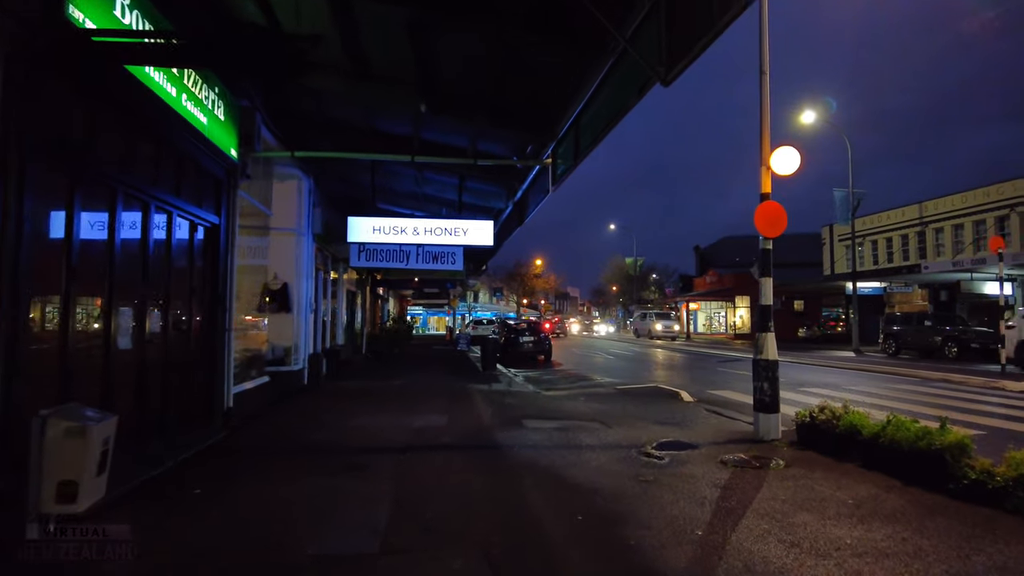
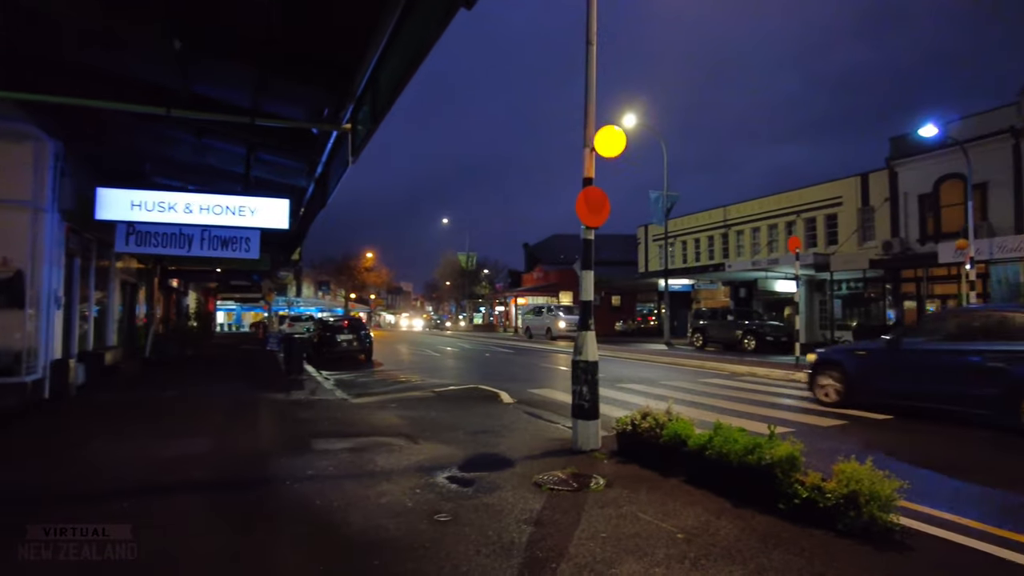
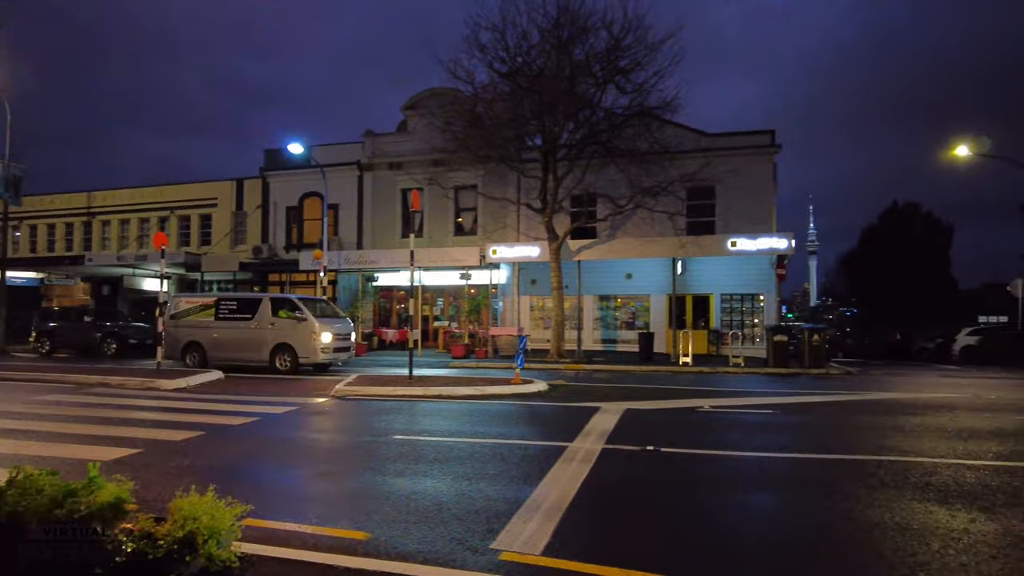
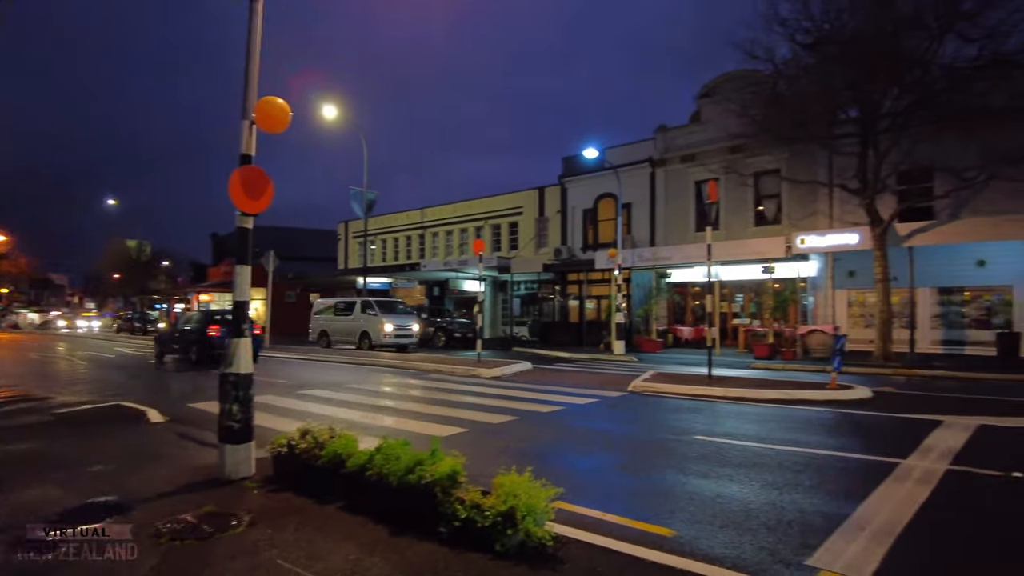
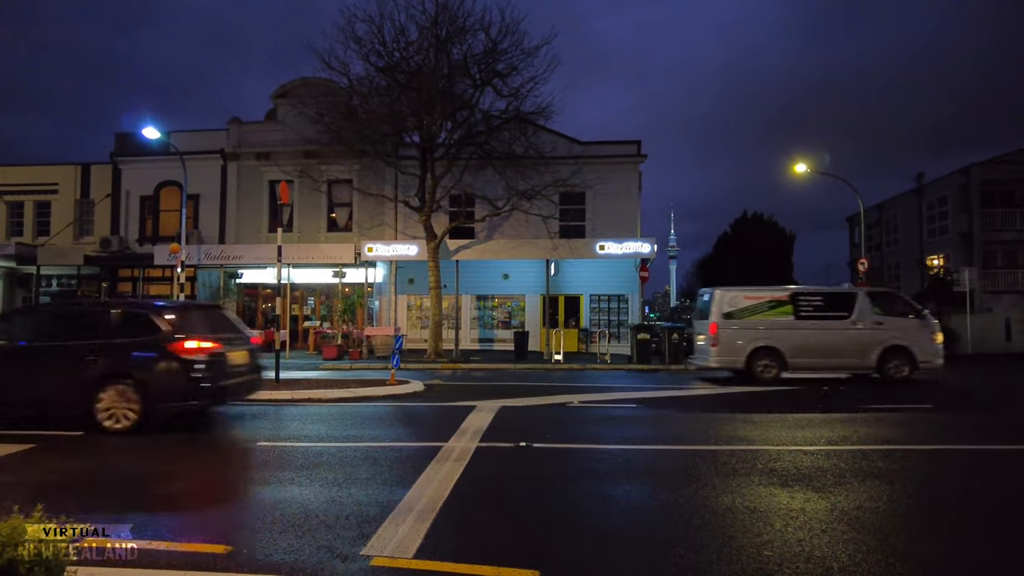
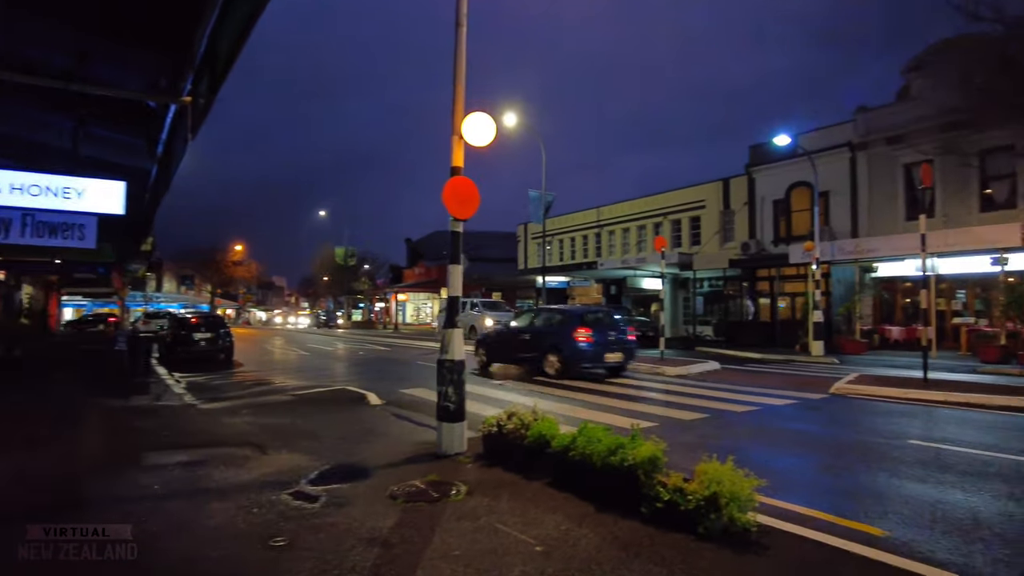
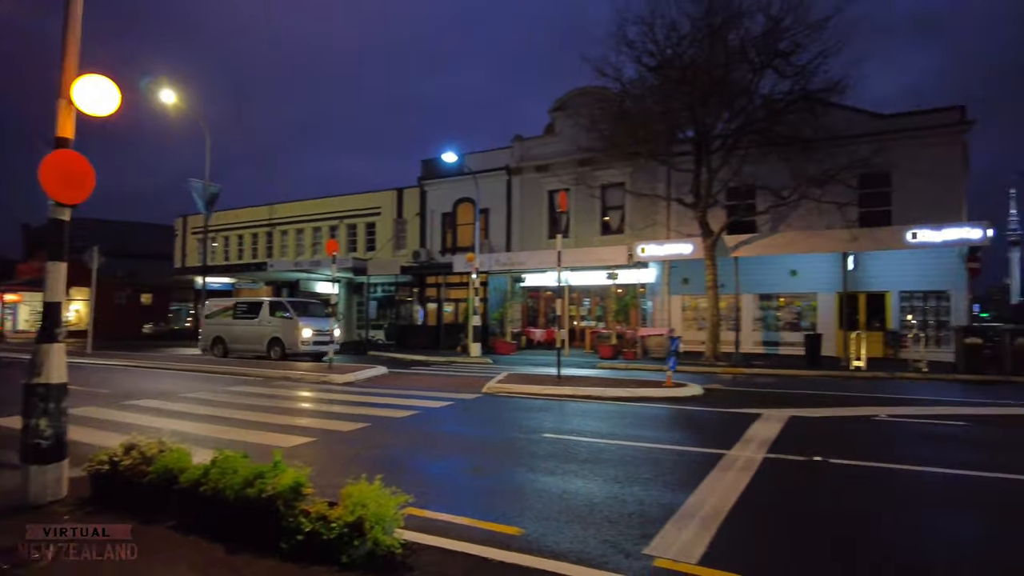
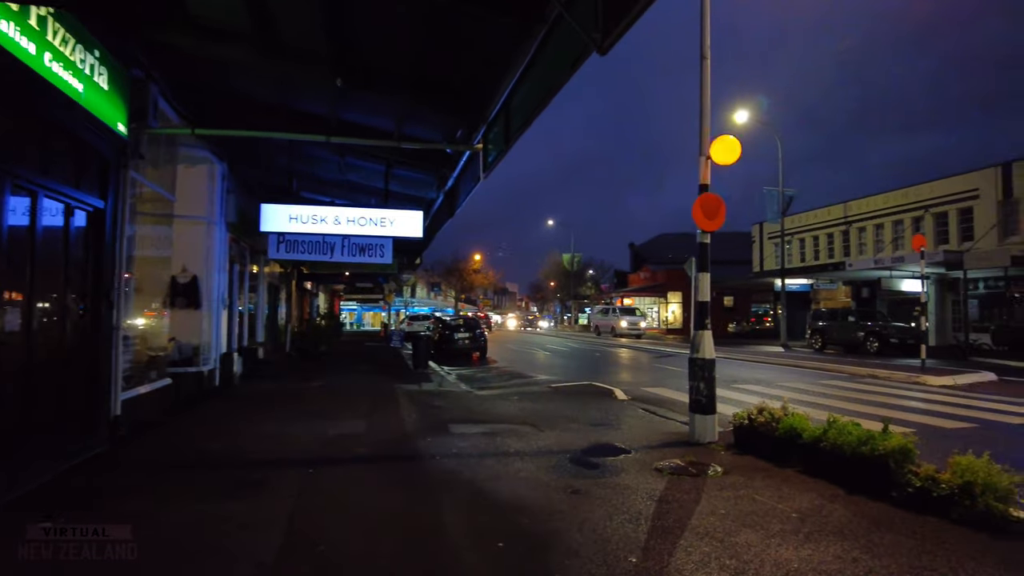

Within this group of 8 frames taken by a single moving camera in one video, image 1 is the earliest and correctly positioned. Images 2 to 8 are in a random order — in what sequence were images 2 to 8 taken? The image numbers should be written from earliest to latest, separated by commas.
8, 2, 6, 4, 7, 3, 5
